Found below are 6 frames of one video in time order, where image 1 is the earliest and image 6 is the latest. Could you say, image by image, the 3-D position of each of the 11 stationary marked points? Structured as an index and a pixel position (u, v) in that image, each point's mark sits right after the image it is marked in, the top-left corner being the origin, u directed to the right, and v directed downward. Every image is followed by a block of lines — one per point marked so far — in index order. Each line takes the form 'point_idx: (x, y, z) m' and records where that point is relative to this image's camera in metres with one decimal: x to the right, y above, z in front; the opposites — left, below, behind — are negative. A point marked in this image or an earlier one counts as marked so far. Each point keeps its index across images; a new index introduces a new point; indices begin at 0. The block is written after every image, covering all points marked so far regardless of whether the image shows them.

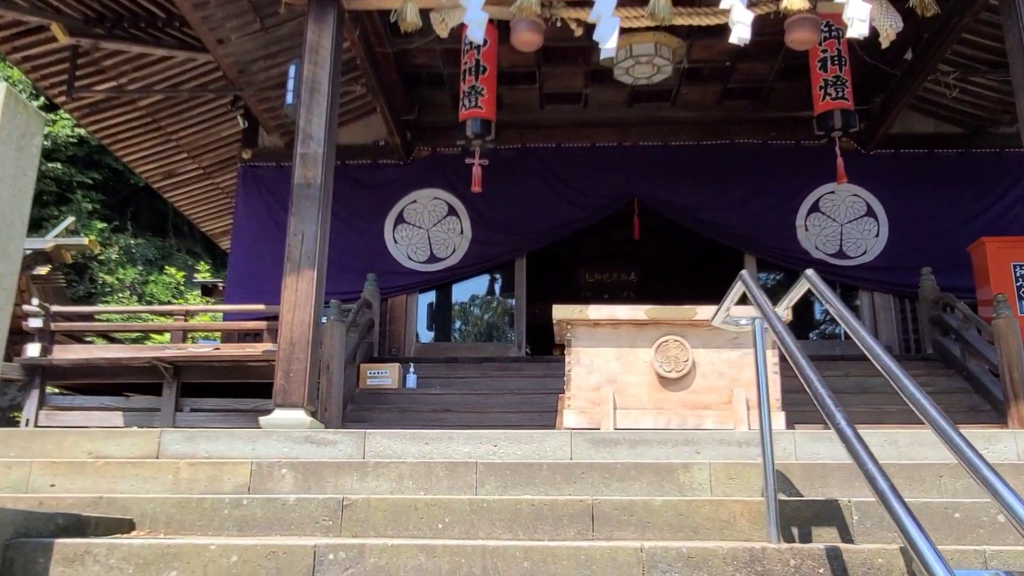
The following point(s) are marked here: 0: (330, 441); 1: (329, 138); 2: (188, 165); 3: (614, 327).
0: (-0.7, -0.6, +3.6) m
1: (-1.1, +0.9, +5.1) m
2: (-3.6, +1.3, +9.8) m
3: (+0.5, -0.2, +4.7) m
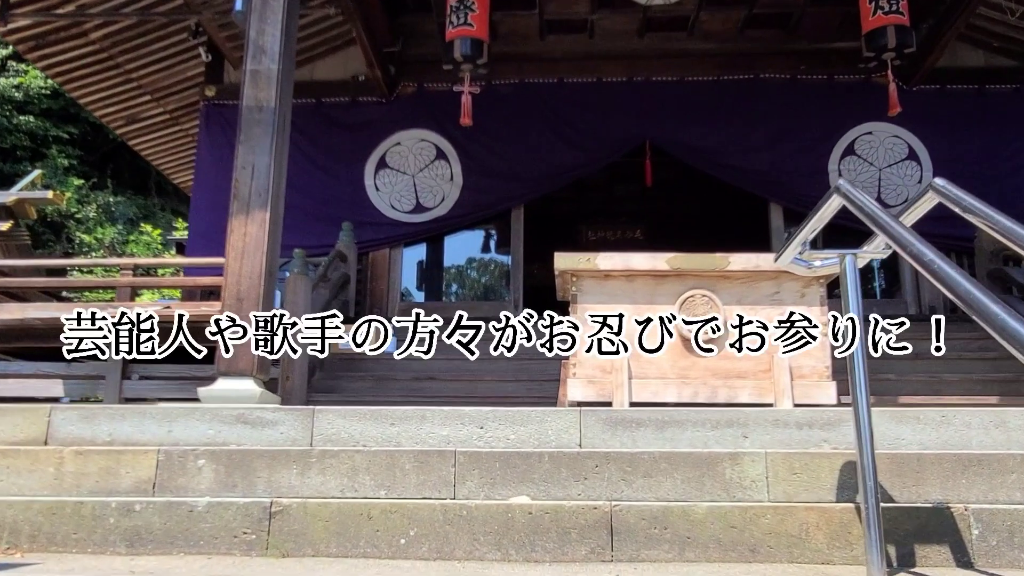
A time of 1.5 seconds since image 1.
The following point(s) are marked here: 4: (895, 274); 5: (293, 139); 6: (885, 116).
0: (-0.8, -0.4, +2.8) m
1: (-1.1, +1.1, +4.2) m
2: (-3.6, +1.8, +8.9) m
3: (+0.5, 0.0, +3.9) m
4: (+2.8, +0.1, +6.6) m
5: (-1.7, +1.2, +6.9) m
6: (+2.8, +1.3, +6.7) m
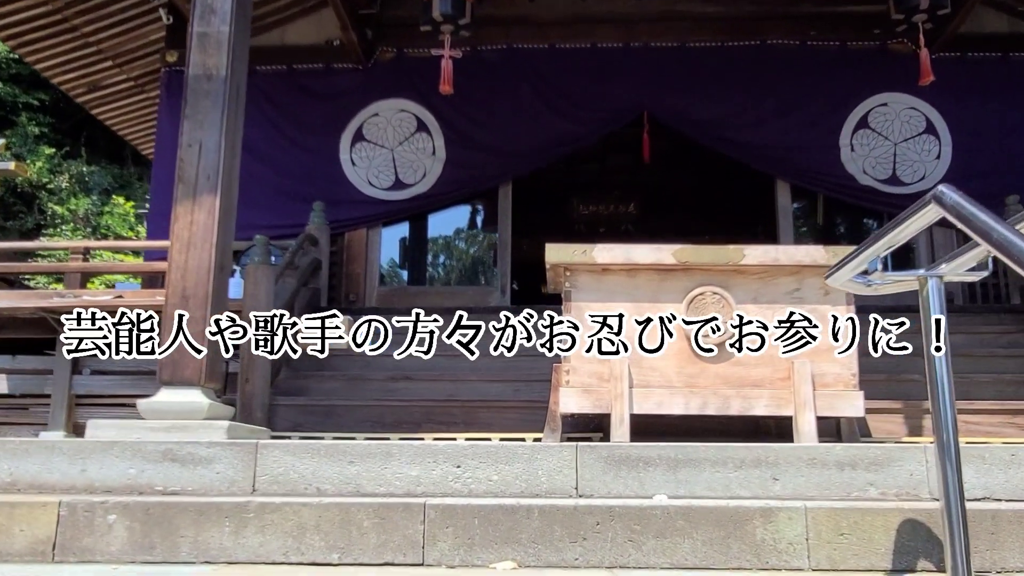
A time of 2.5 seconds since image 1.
0: (-0.8, -0.4, +2.3) m
1: (-1.1, +1.1, +3.7) m
2: (-3.7, +2.0, +8.3) m
3: (+0.5, +0.1, +3.4) m
4: (+2.7, +0.2, +6.2) m
5: (-1.8, +1.3, +6.4) m
6: (+2.7, +1.4, +6.2) m
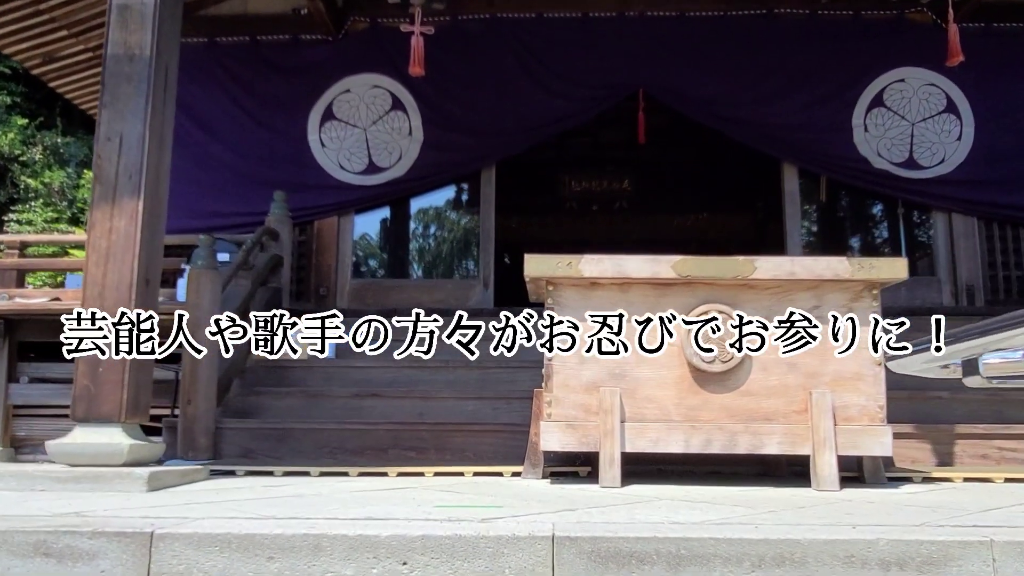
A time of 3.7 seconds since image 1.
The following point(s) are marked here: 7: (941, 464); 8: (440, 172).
0: (-0.9, -0.5, +1.8) m
1: (-1.2, +1.1, +3.2) m
2: (-3.8, +2.1, +7.8) m
3: (+0.4, 0.0, +3.0) m
4: (+2.6, +0.2, +5.7) m
5: (-1.9, +1.3, +5.8) m
6: (+2.6, +1.4, +5.7) m
7: (+1.7, -0.7, +3.5) m
8: (-0.5, +0.7, +5.7) m
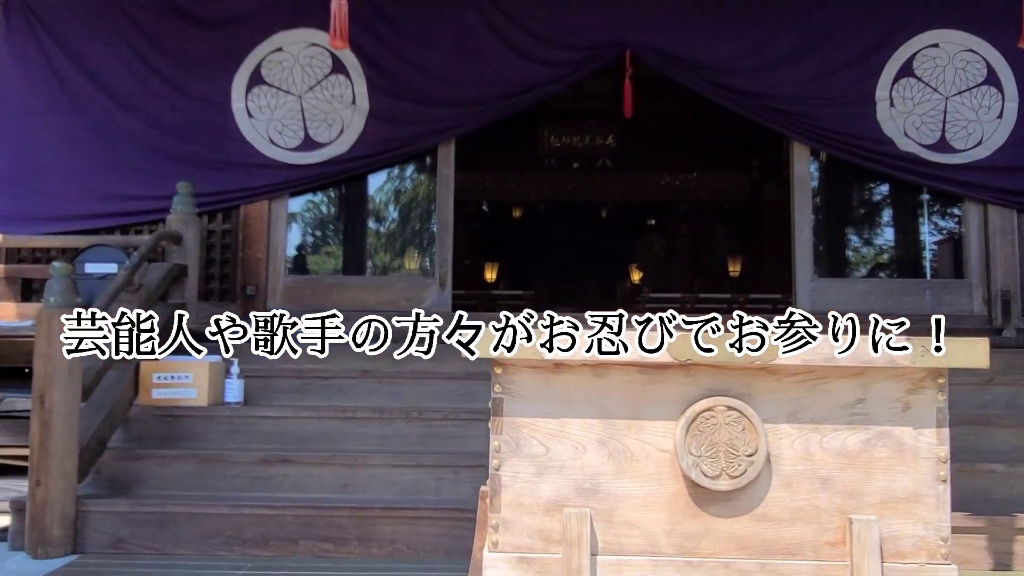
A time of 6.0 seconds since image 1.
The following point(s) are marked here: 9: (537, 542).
0: (-1.0, -0.8, +1.1) m
1: (-1.4, +0.9, +2.3) m
2: (-4.1, +2.3, +6.7) m
3: (+0.2, -0.2, +2.2) m
4: (+2.4, +0.2, +4.9) m
5: (-2.1, +1.4, +4.9) m
6: (+2.4, +1.4, +4.8) m
7: (+1.5, -0.9, +2.8) m
8: (-0.7, +0.8, +4.8) m
9: (+0.1, -0.6, +2.2) m
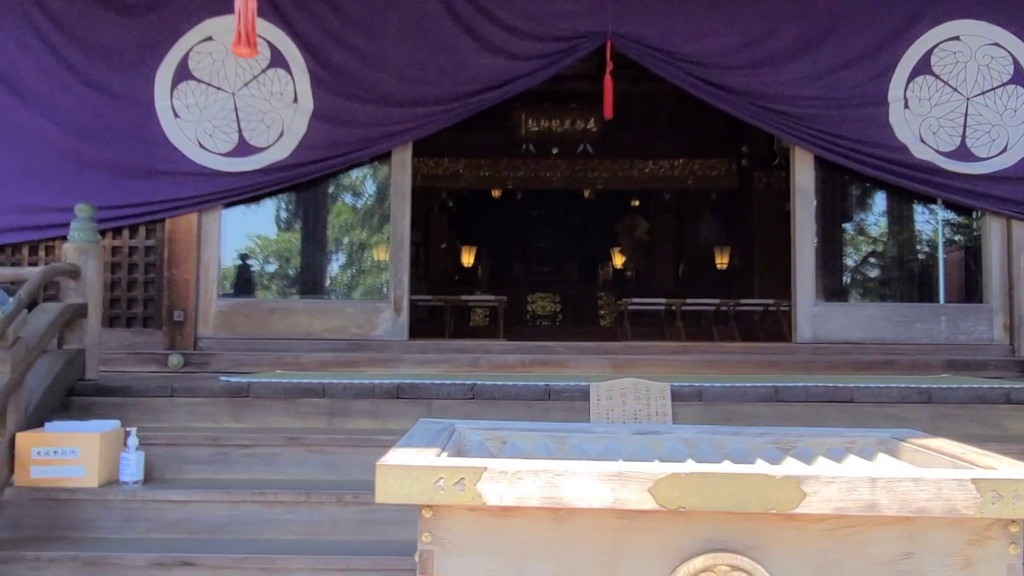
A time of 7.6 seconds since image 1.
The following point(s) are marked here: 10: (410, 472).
0: (-1.1, -1.1, +0.5) m
1: (-1.5, +0.7, +1.7) m
2: (-4.3, +2.2, +6.0) m
3: (+0.1, -0.4, +1.6) m
4: (+2.2, +0.1, +4.4) m
5: (-2.3, +1.2, +4.2) m
6: (+2.2, +1.3, +4.2) m
7: (+1.4, -1.1, +2.3) m
8: (-0.8, +0.6, +4.2) m
9: (-0.1, -0.8, +1.6) m
10: (-0.2, -0.3, +1.5) m
